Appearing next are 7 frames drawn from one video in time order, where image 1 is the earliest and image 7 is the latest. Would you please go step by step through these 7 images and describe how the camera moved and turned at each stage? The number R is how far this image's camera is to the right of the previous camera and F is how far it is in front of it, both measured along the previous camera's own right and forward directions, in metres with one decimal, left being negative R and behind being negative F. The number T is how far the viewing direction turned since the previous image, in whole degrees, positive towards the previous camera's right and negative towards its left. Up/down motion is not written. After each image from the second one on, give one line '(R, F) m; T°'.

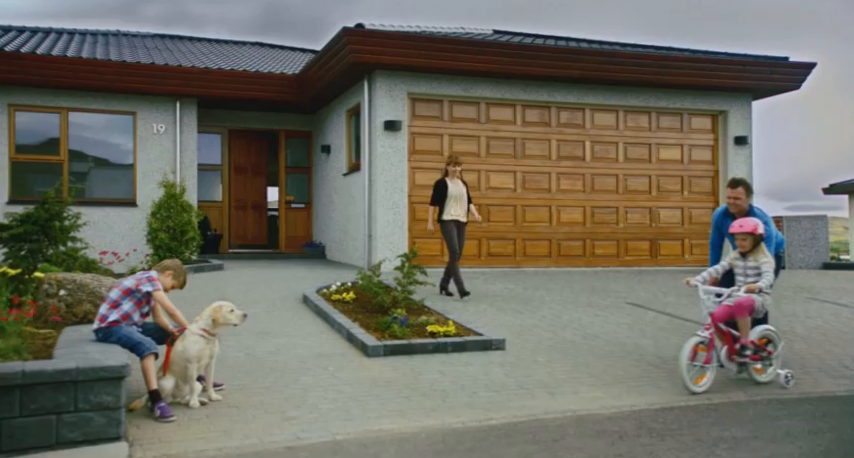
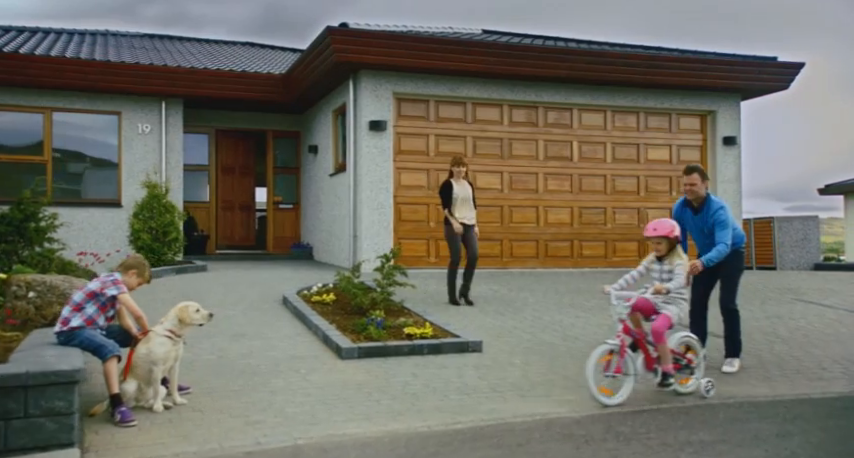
(+0.2, +0.1) m; 0°
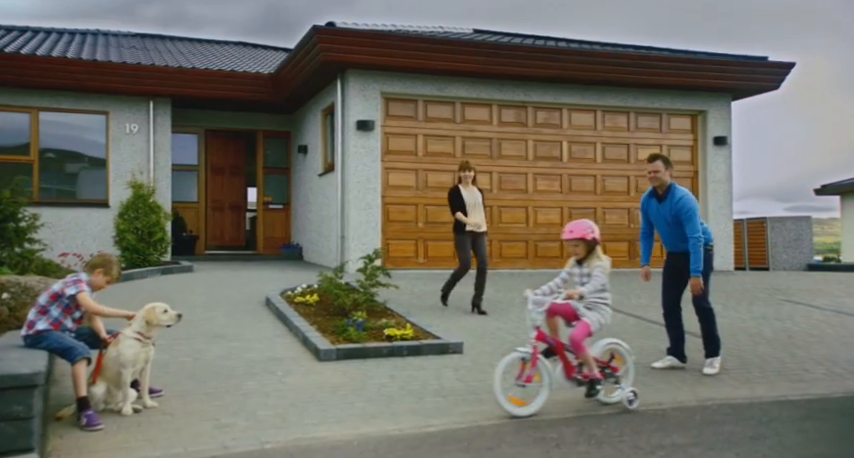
(+0.2, +0.1) m; 0°
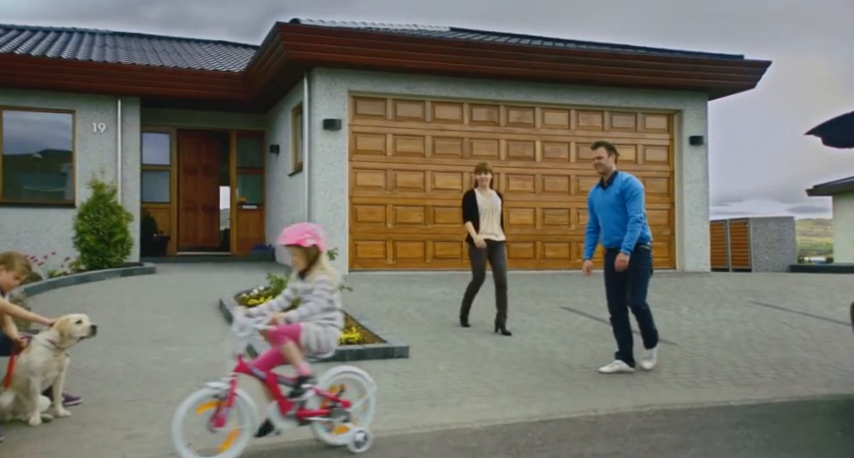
(+0.5, +0.2) m; 0°
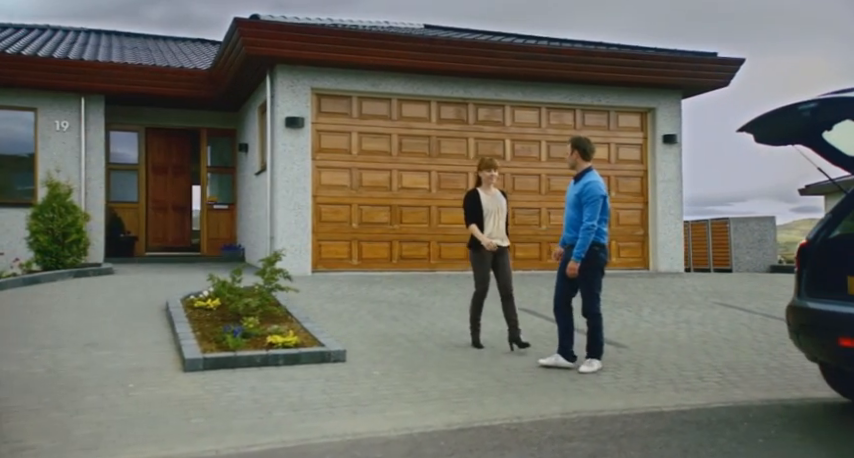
(+0.5, +0.2) m; 0°
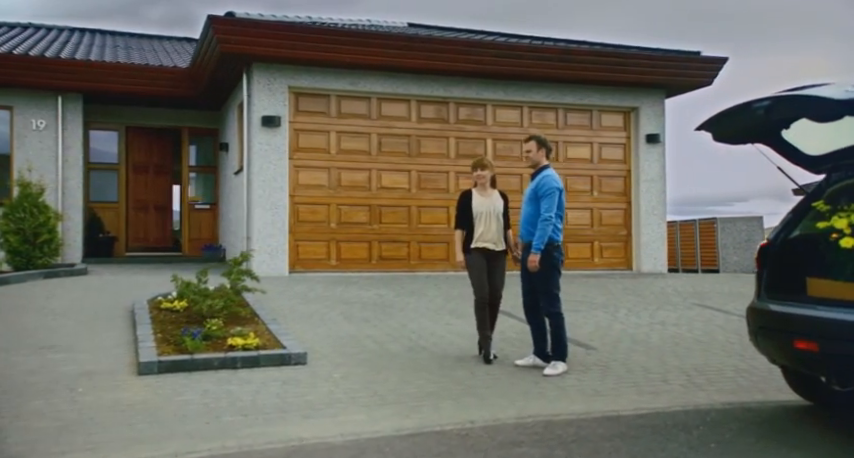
(+0.3, +0.1) m; 0°
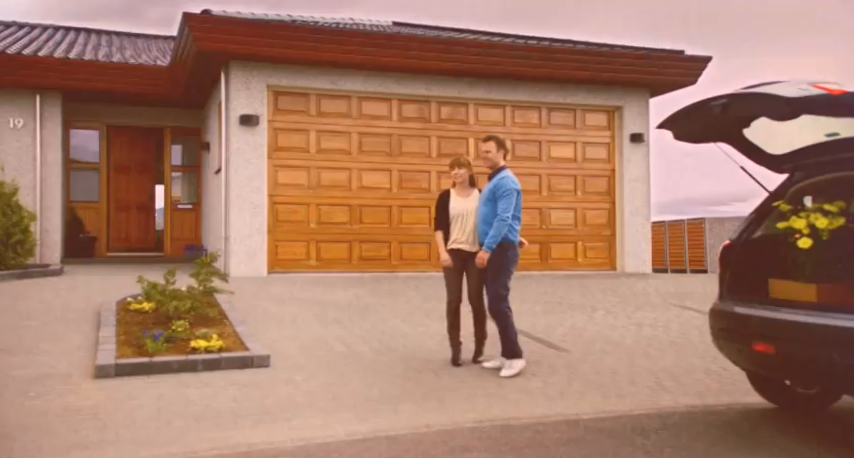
(+0.3, +0.1) m; 0°
